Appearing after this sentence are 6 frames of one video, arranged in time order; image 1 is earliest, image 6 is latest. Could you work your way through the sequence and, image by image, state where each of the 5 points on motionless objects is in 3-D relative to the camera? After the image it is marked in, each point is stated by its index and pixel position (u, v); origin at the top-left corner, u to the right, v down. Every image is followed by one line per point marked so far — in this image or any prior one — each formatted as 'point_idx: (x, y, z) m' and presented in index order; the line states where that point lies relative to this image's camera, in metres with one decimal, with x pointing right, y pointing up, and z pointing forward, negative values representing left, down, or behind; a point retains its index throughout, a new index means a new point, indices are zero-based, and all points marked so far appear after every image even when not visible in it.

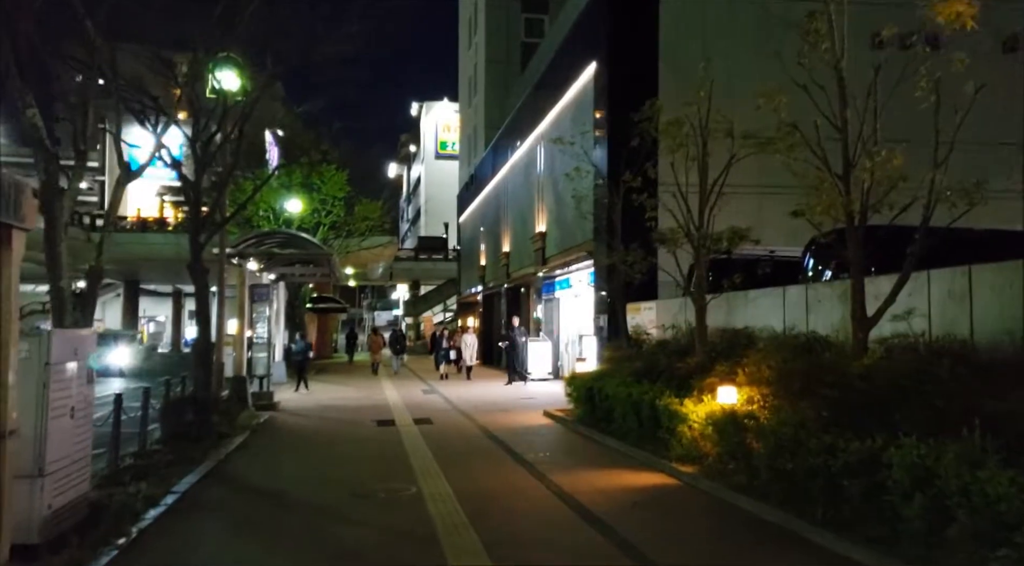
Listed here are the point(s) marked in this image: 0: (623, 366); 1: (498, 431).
0: (+1.9, -1.4, +13.2) m
1: (-0.3, -2.7, +13.9) m
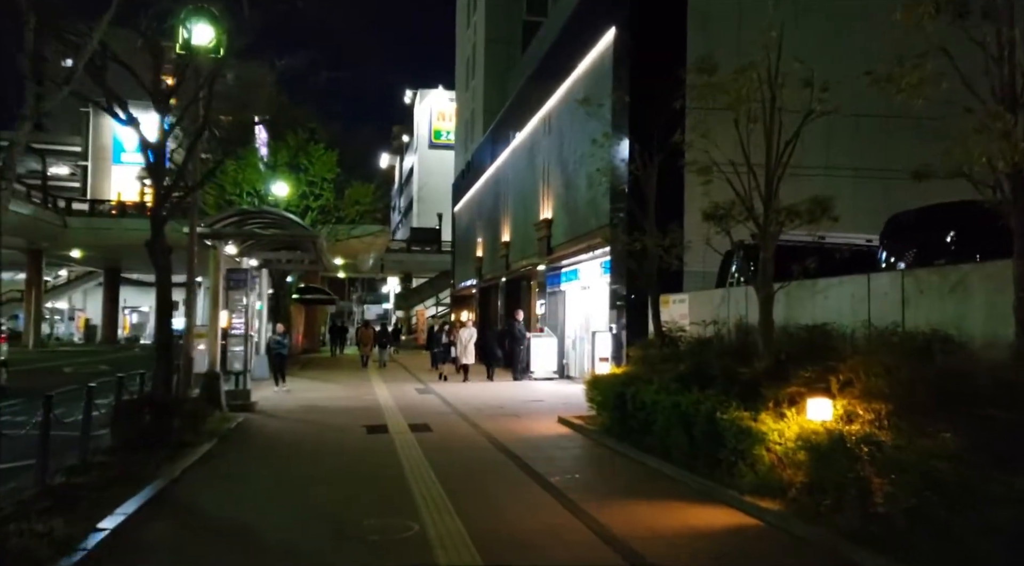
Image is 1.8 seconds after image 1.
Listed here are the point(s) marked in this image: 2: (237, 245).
0: (+2.2, -1.2, +11.1) m
1: (-0.1, -2.5, +11.9) m
2: (-6.6, +0.9, +18.6) m
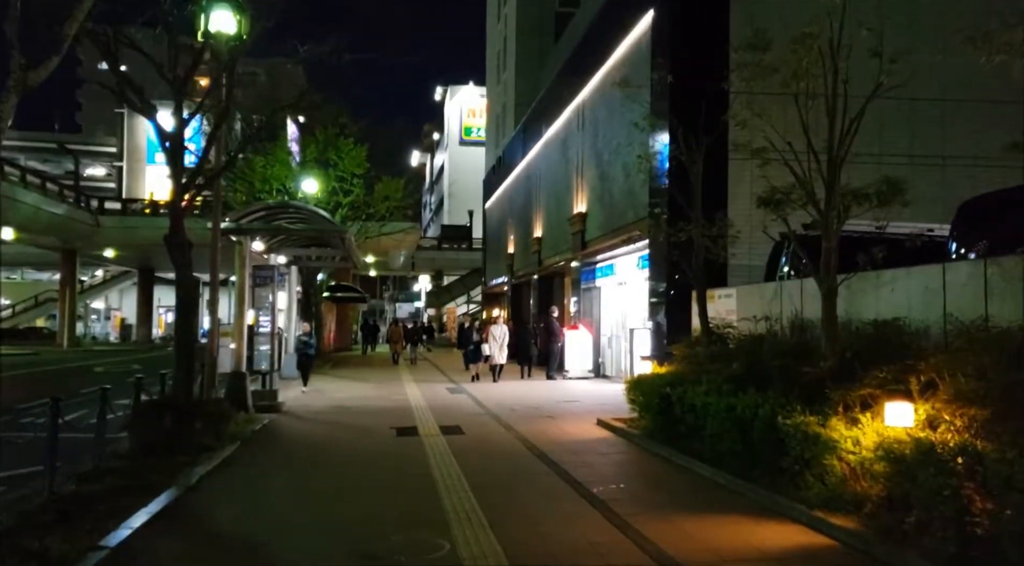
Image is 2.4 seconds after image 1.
0: (+2.7, -1.1, +10.3) m
1: (+0.5, -2.4, +11.2) m
2: (-5.8, +1.0, +18.1) m
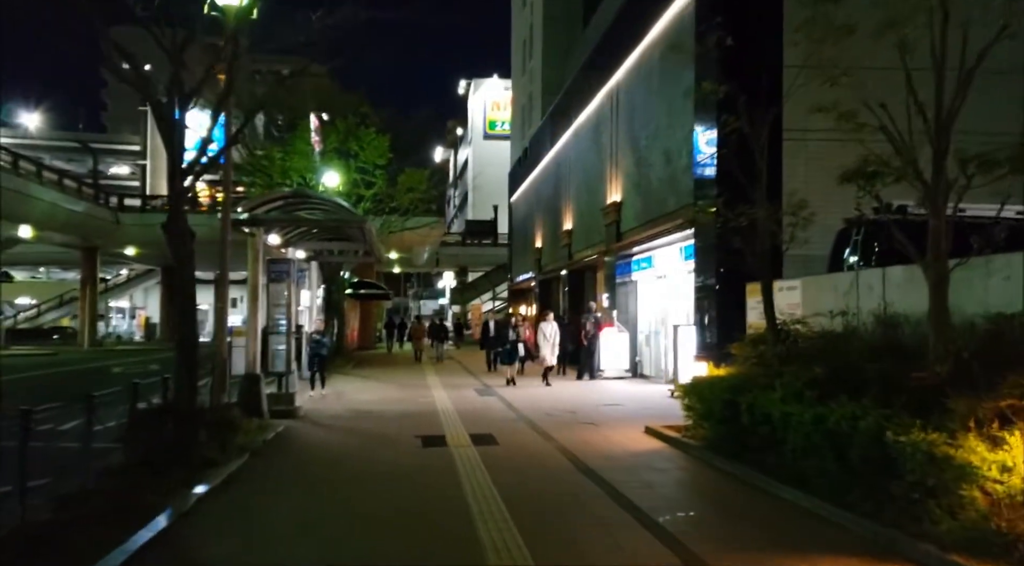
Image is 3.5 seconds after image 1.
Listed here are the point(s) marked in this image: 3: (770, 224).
0: (+3.1, -1.0, +8.9) m
1: (+1.0, -2.3, +9.8) m
2: (-5.1, +1.1, +17.0) m
3: (+3.5, +0.8, +10.4) m
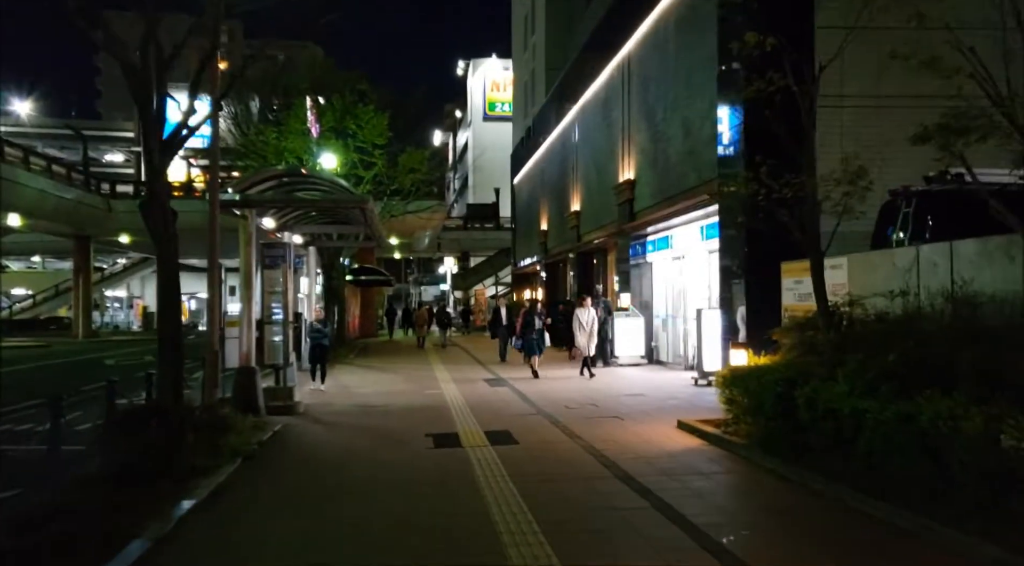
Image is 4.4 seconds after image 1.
0: (+3.4, -0.8, +7.9) m
1: (+1.3, -2.0, +8.8) m
2: (-4.9, +1.4, +15.9) m
3: (+3.7, +1.1, +9.3) m
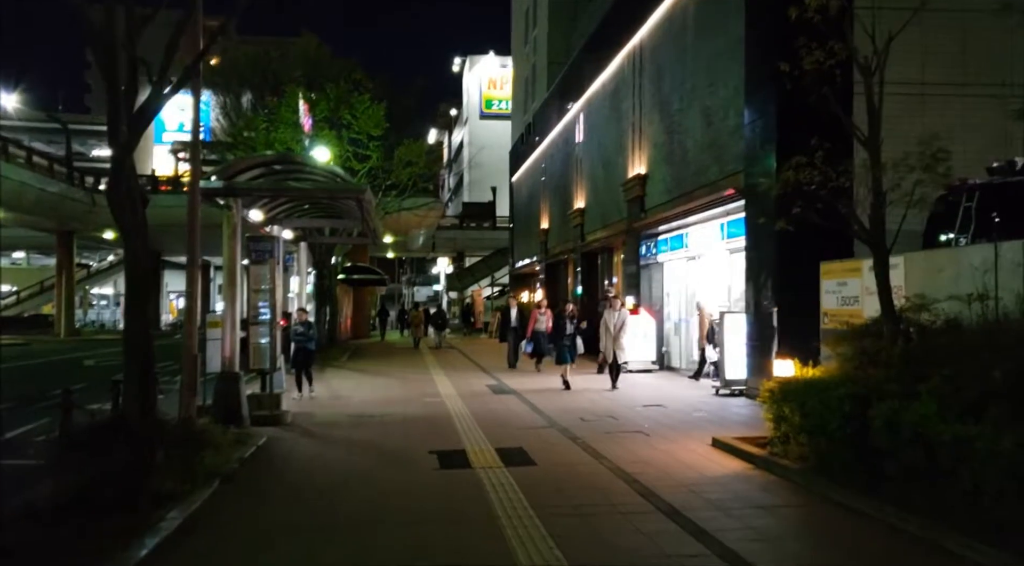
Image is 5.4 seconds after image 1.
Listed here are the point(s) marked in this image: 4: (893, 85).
0: (+3.6, -0.8, +6.7) m
1: (+1.5, -2.0, +7.6) m
2: (-4.7, +1.4, +14.7) m
3: (+3.9, +1.1, +8.2) m
4: (+6.6, +3.5, +13.7) m
